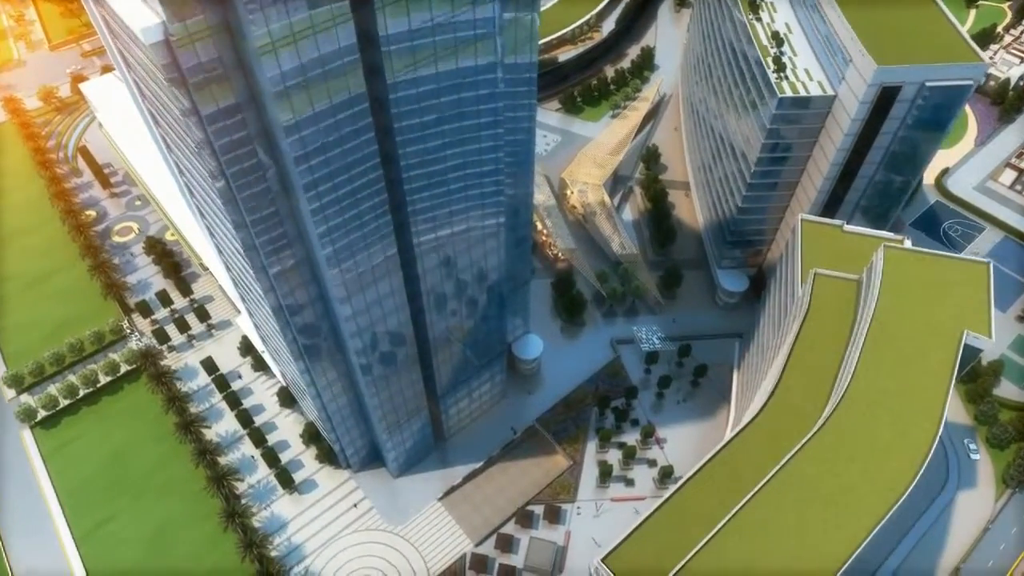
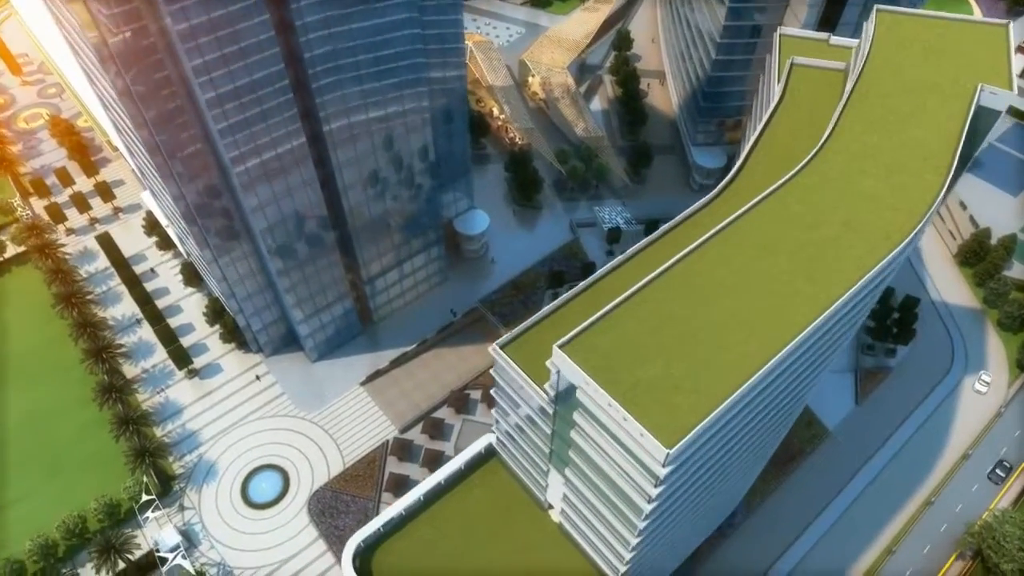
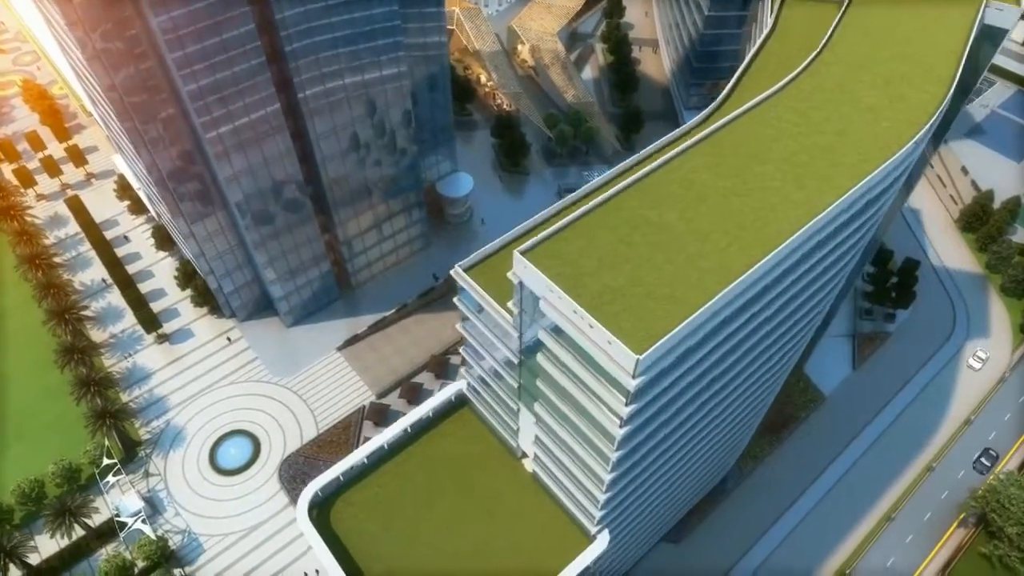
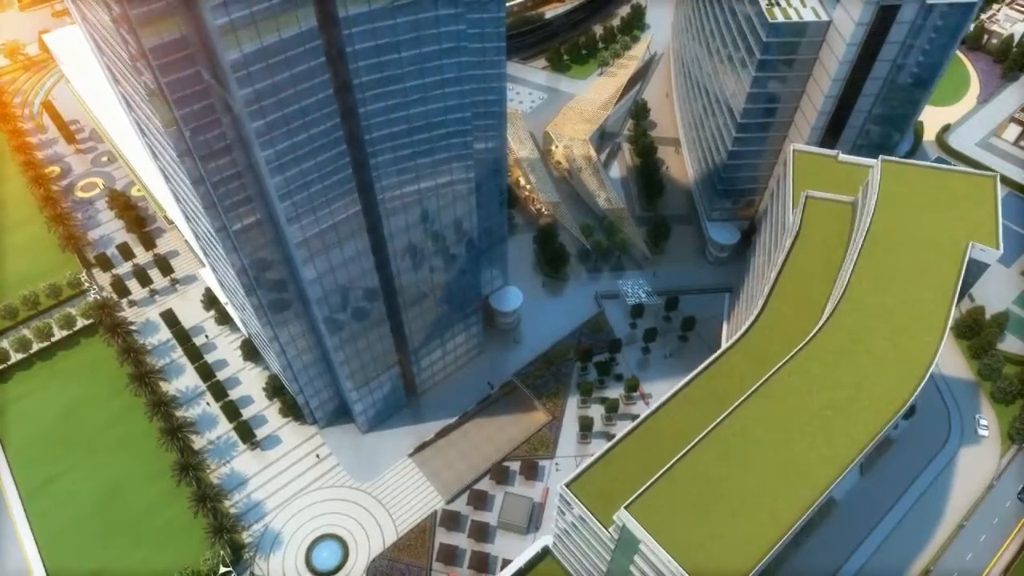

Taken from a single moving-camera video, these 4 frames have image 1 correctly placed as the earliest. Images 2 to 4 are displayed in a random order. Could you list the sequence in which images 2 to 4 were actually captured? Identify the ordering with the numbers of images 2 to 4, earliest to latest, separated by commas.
4, 2, 3
